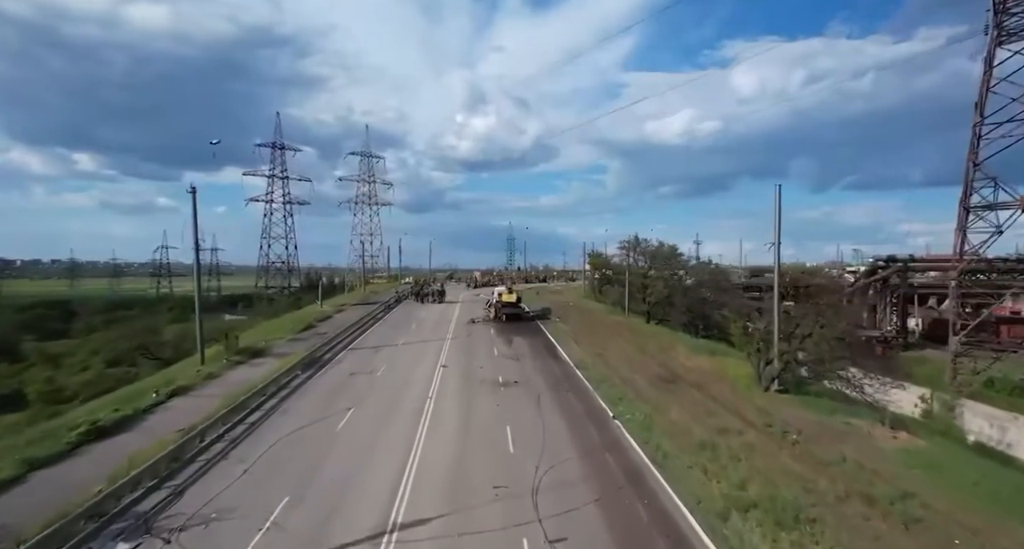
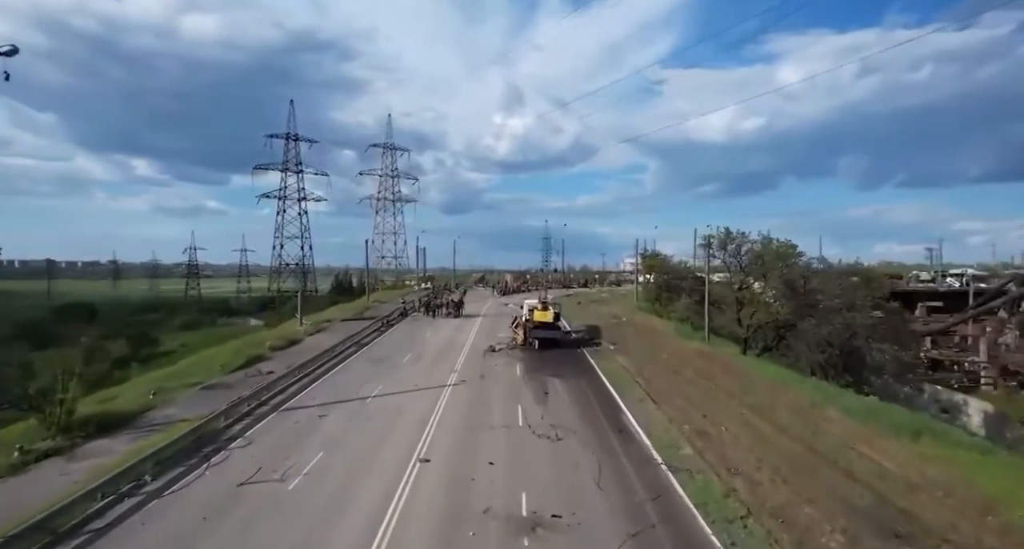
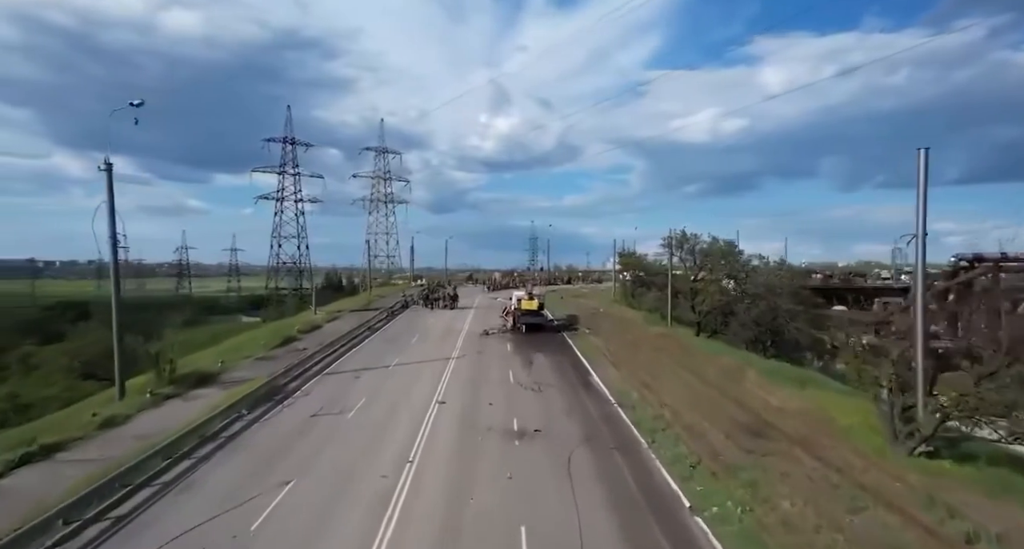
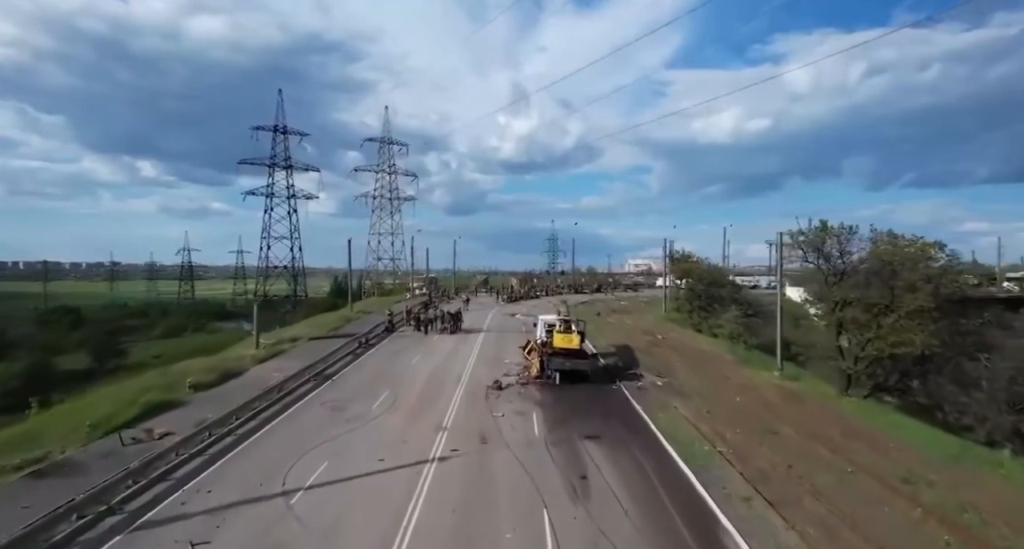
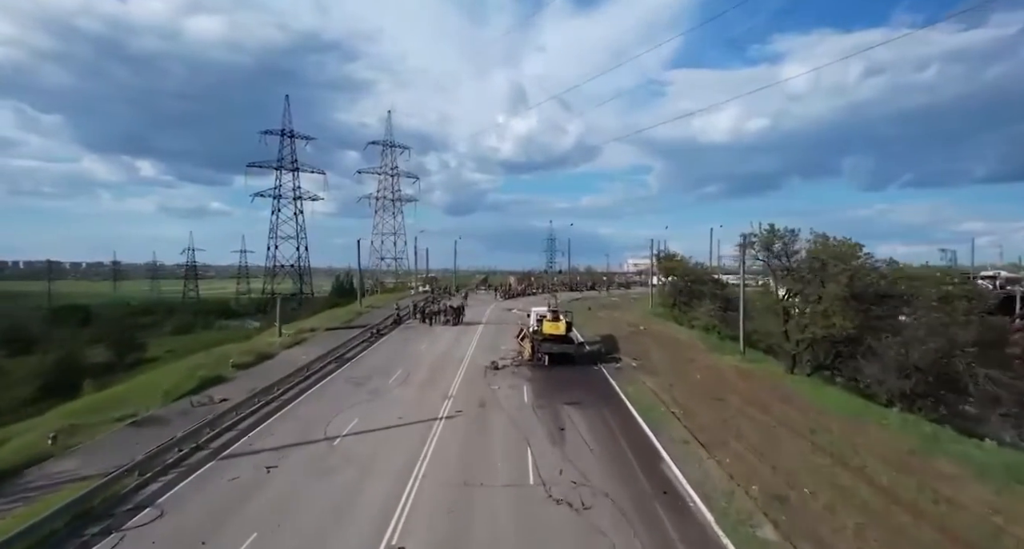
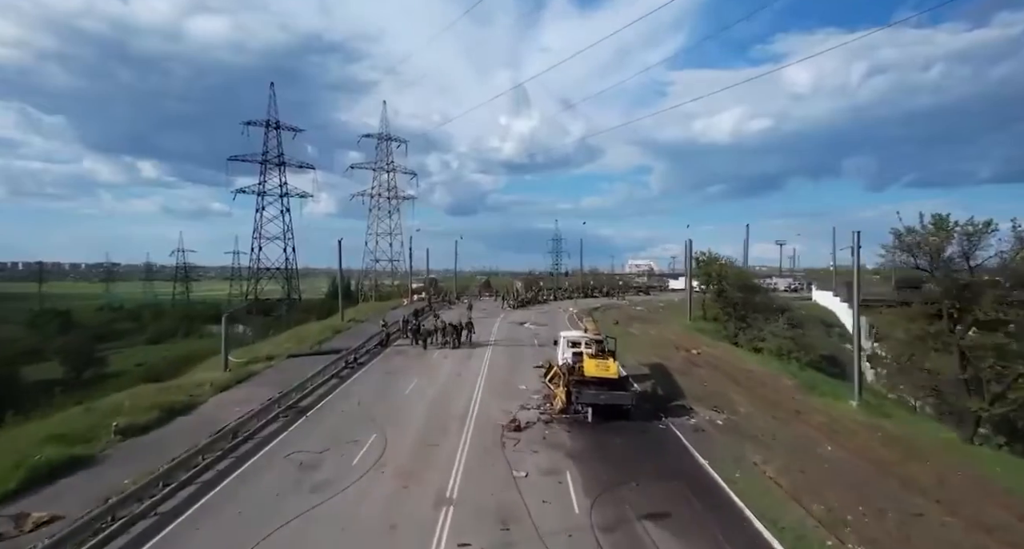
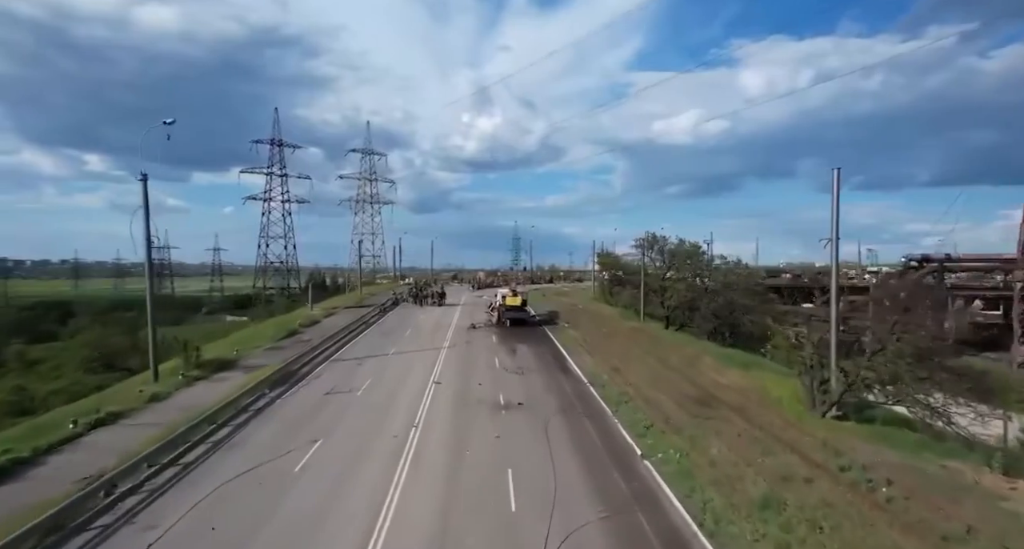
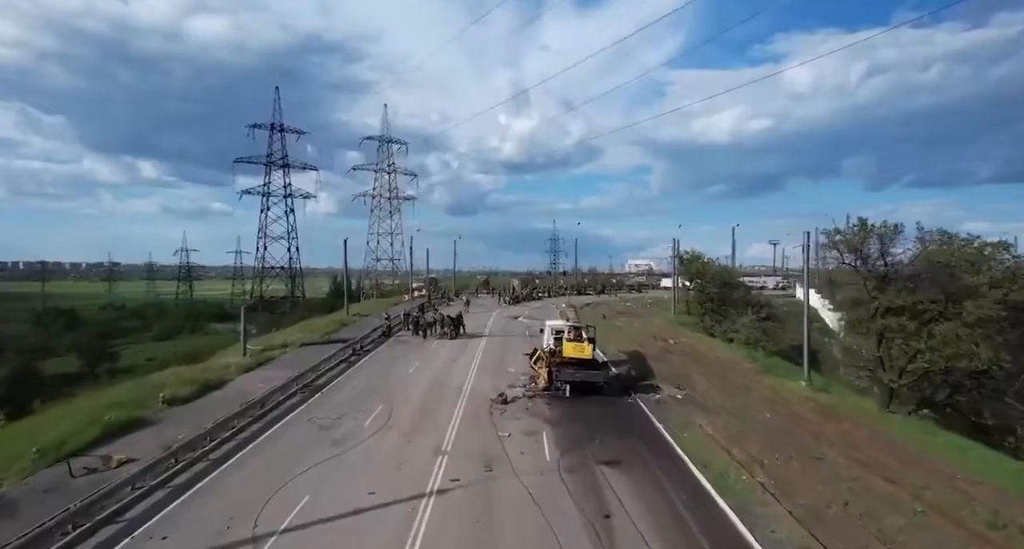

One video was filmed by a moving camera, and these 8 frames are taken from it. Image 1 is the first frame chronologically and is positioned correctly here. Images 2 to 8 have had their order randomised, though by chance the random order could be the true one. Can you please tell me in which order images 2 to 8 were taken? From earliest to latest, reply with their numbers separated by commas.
7, 3, 2, 5, 4, 8, 6
